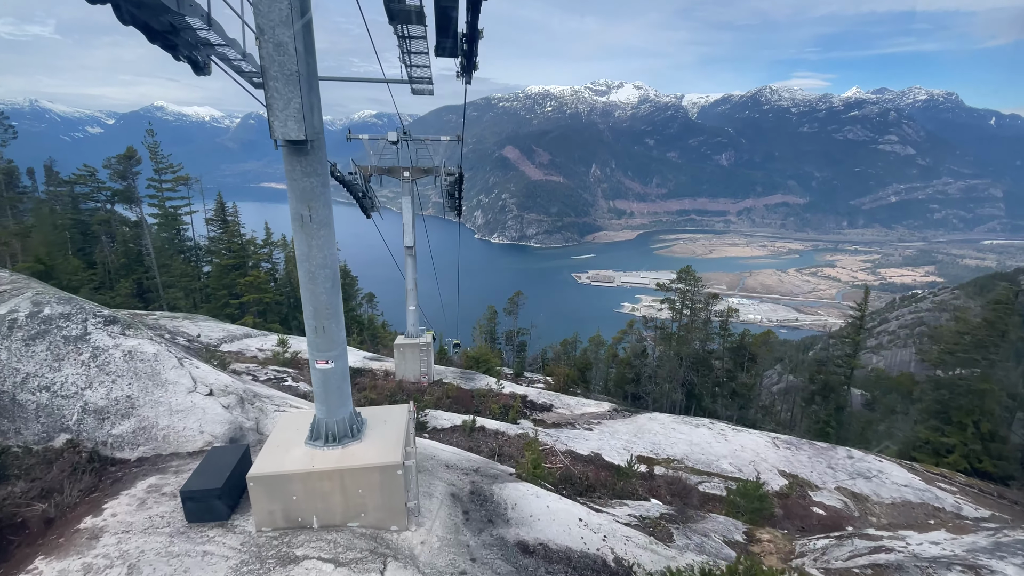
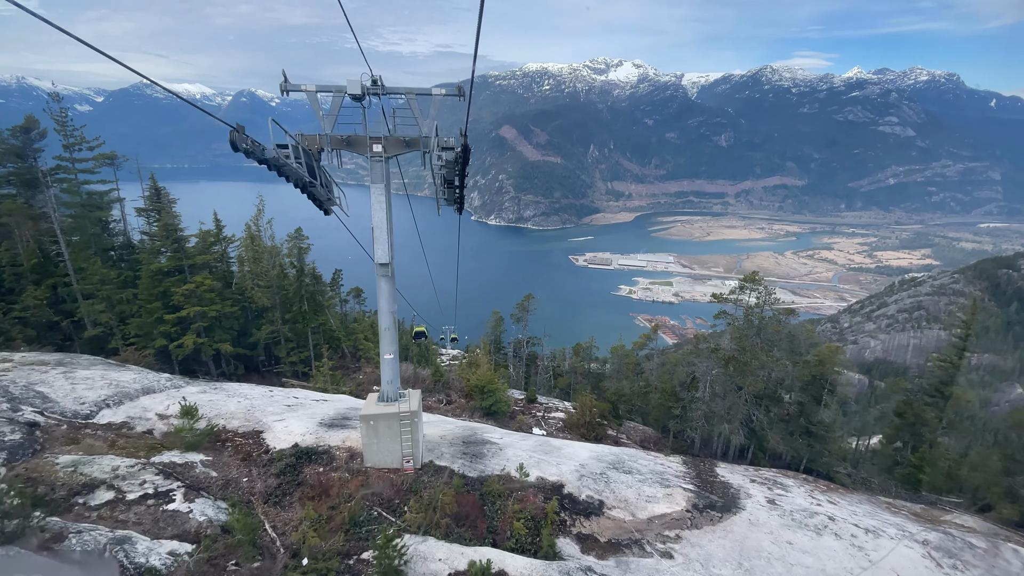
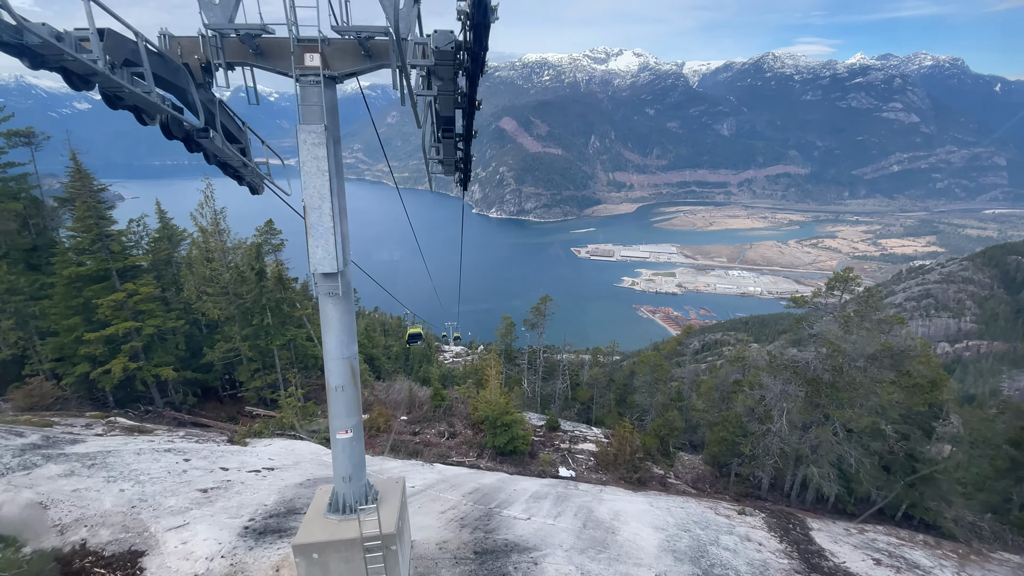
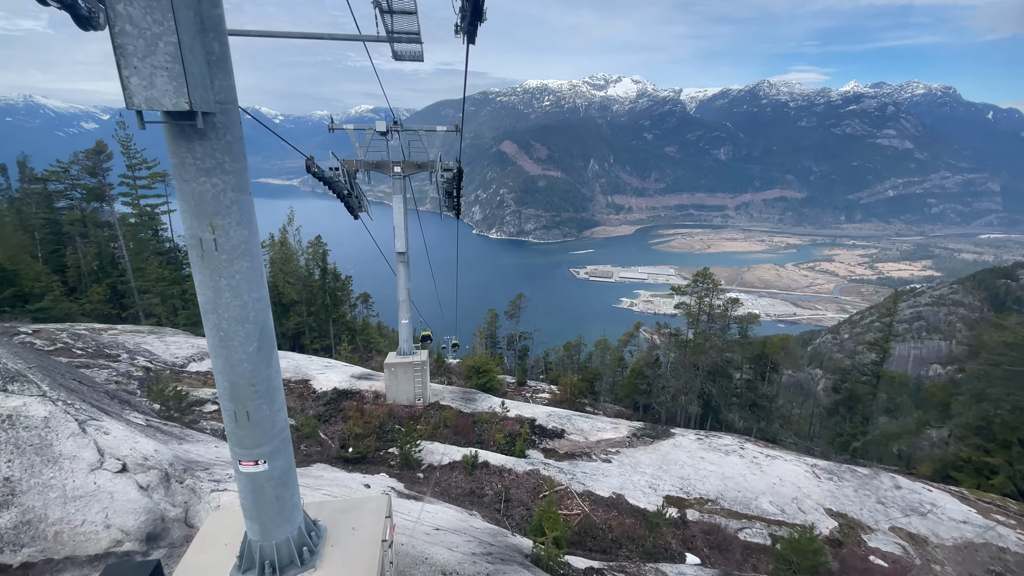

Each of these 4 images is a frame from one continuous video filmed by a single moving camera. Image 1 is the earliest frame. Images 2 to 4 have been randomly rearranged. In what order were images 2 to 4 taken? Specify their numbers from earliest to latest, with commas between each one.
4, 2, 3
